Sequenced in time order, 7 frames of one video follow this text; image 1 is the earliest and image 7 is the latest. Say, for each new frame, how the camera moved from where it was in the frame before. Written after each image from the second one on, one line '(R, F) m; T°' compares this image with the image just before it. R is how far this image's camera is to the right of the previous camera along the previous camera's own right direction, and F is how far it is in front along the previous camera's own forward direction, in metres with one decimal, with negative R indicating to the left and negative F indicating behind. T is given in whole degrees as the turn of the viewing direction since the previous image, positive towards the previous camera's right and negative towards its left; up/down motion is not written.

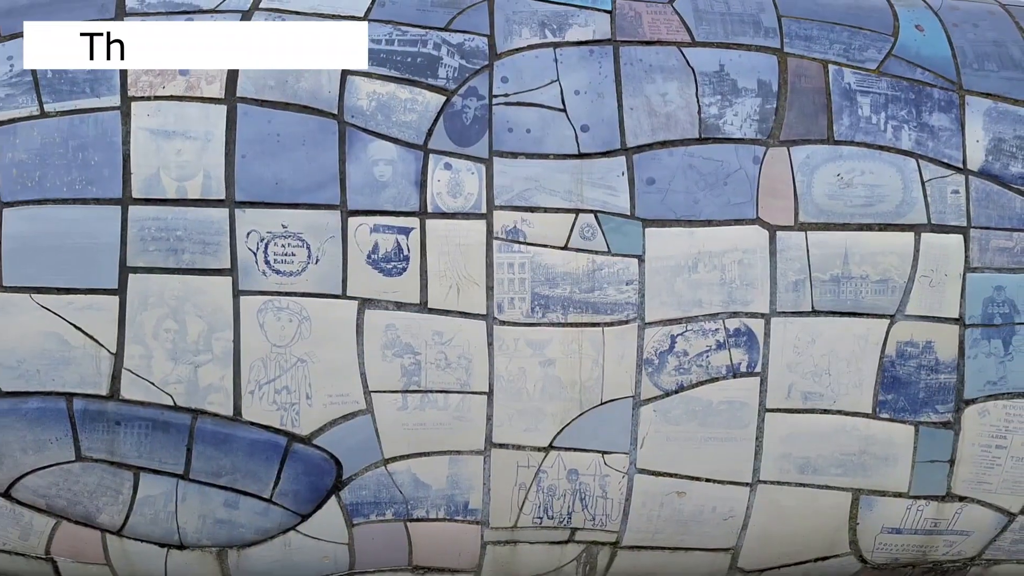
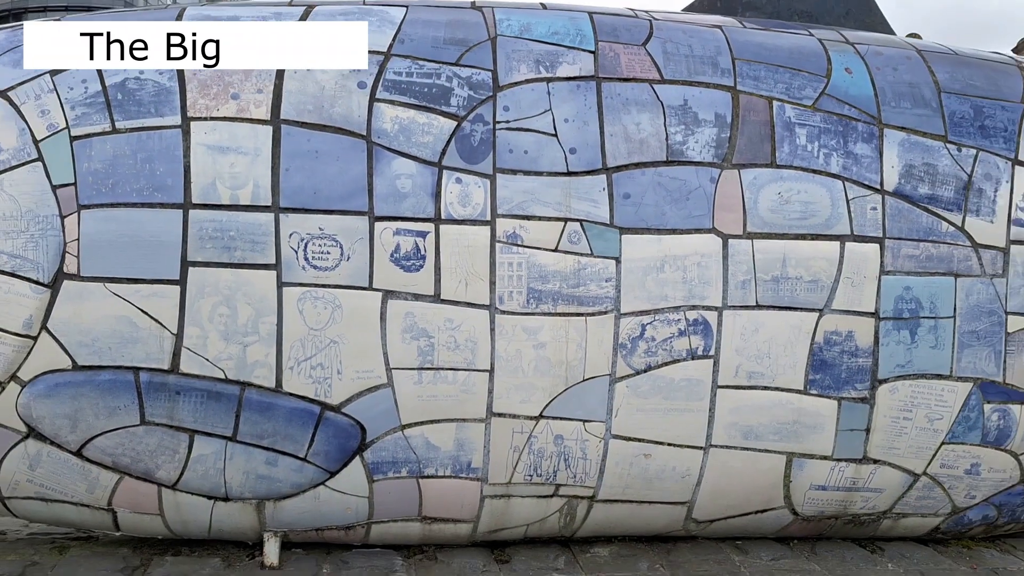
(-0.2, -0.6) m; +3°
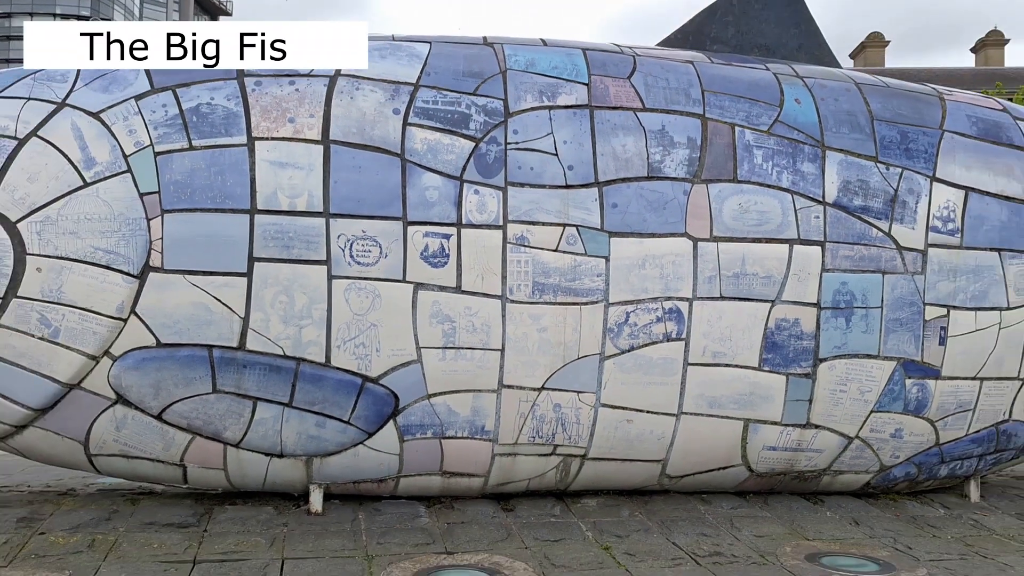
(-0.2, -0.7) m; +2°
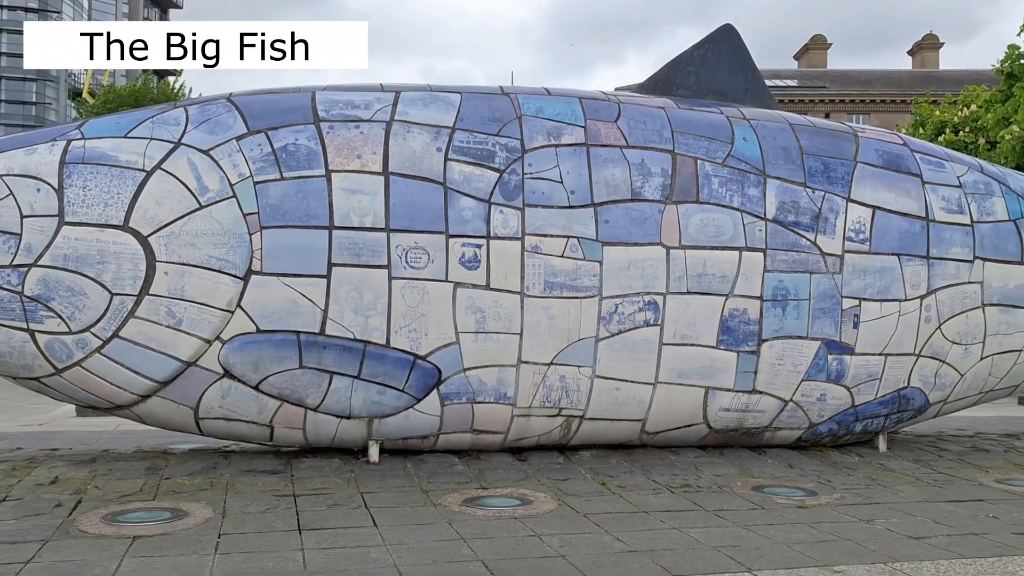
(-0.4, -1.2) m; +3°
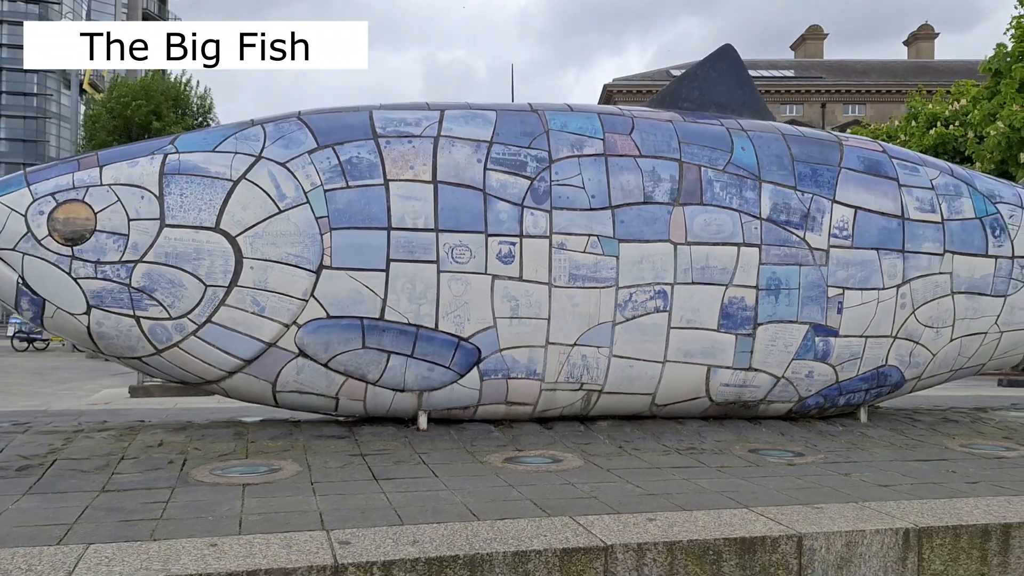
(-0.2, -0.9) m; 0°
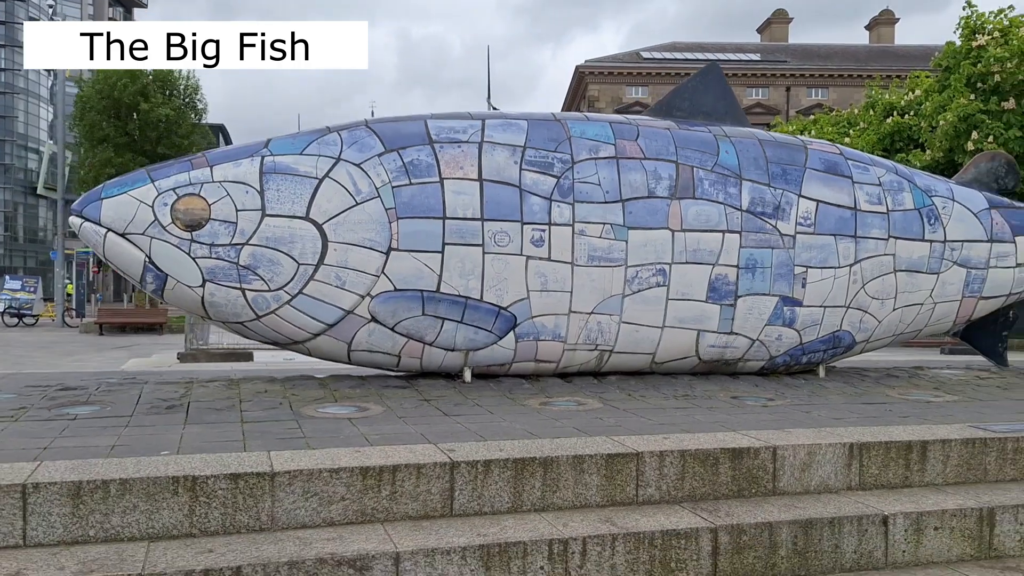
(-0.6, -1.4) m; +2°
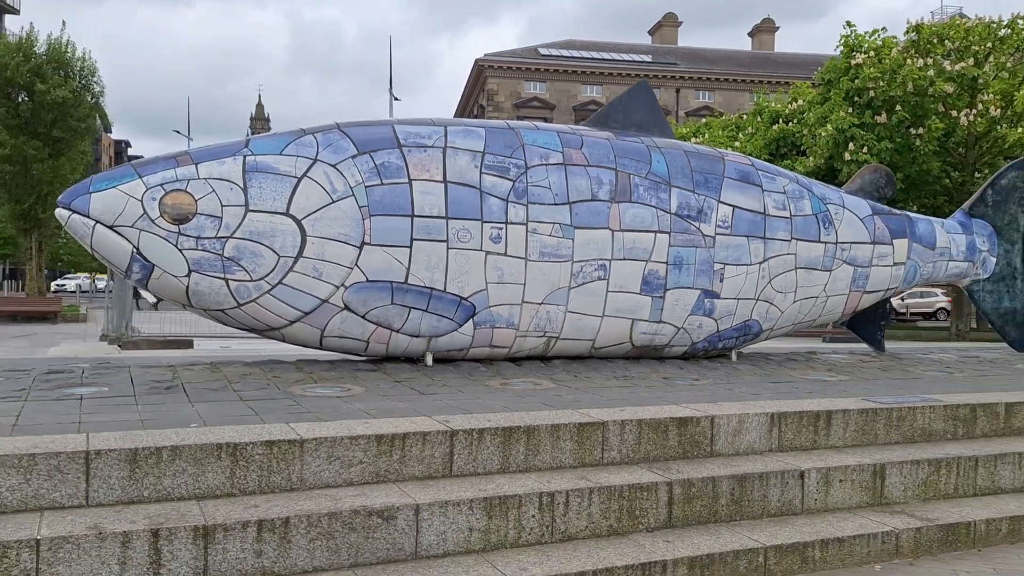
(-0.7, -0.8) m; +7°
